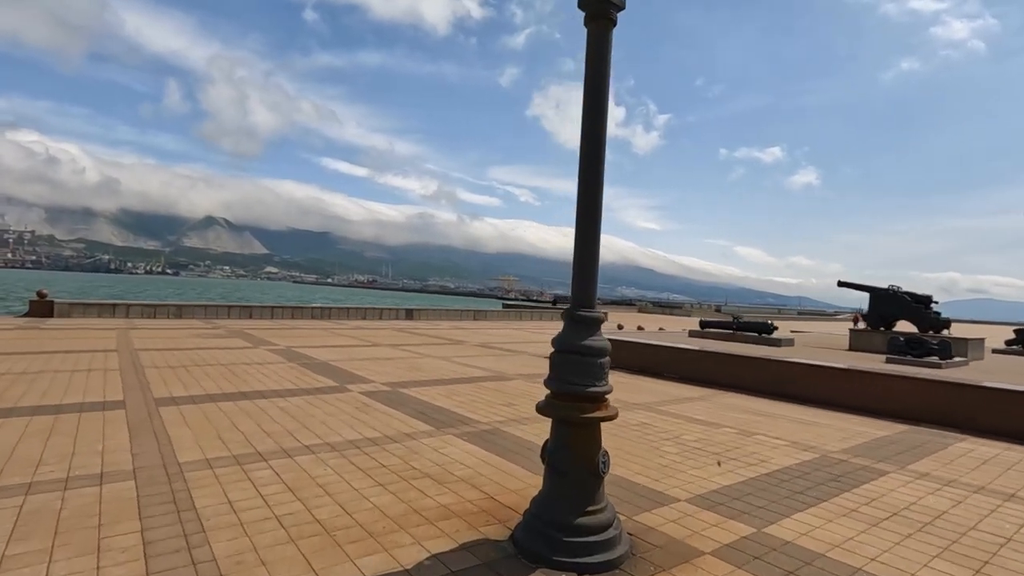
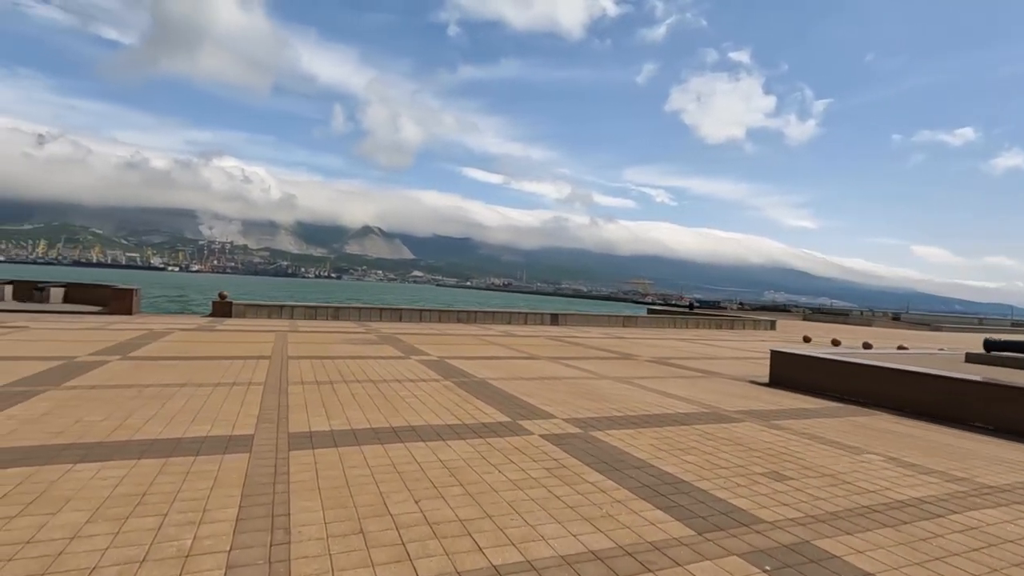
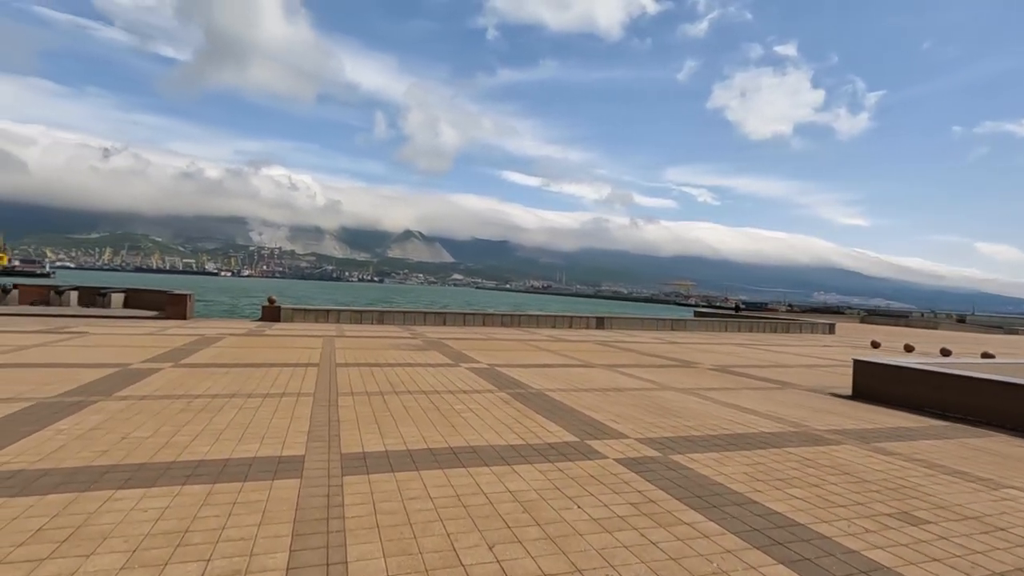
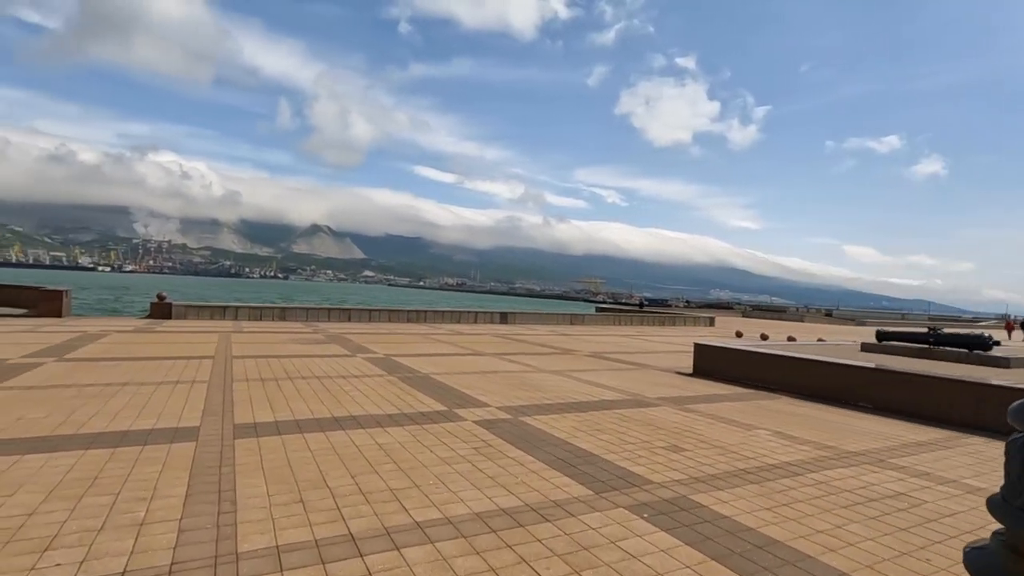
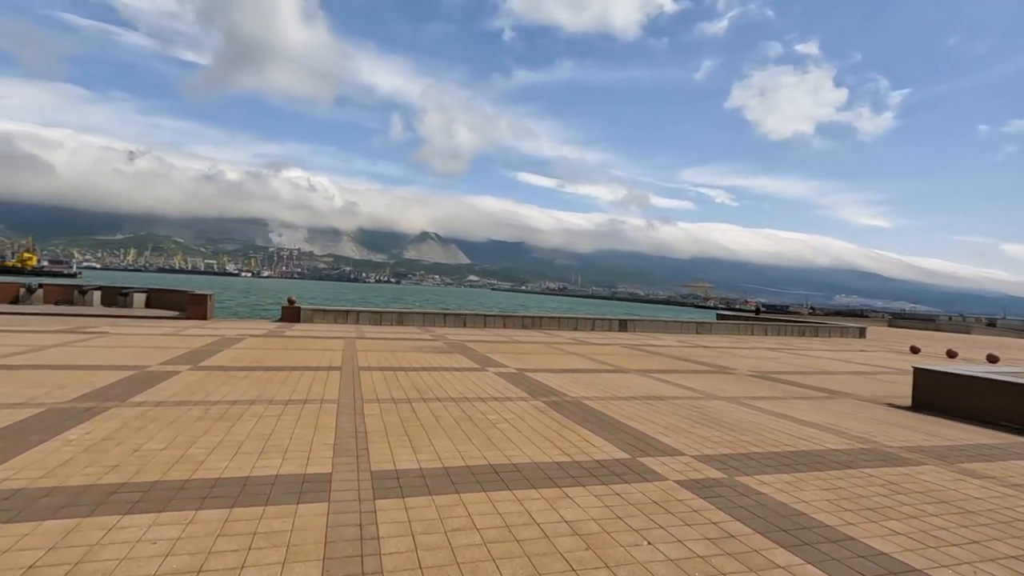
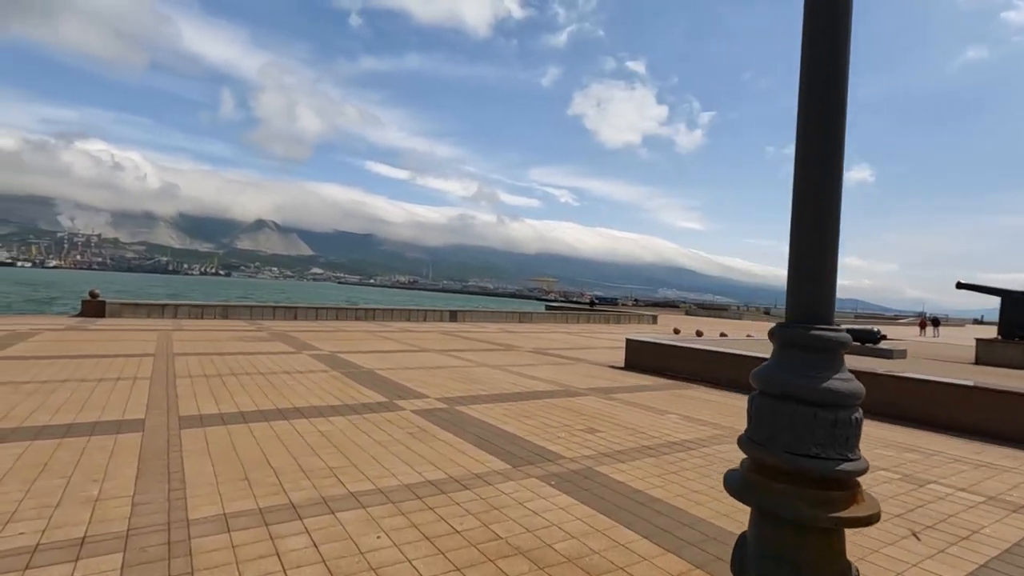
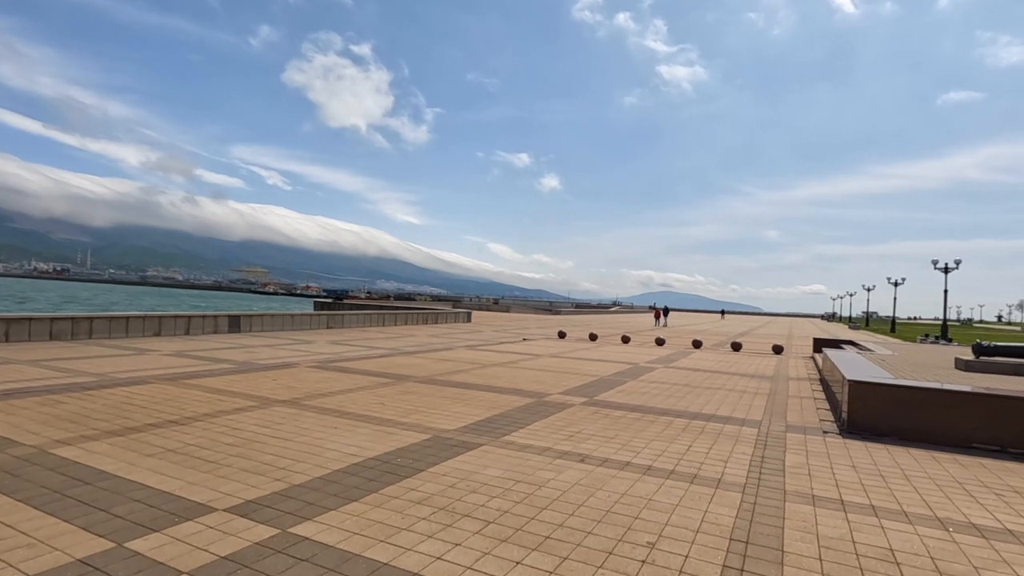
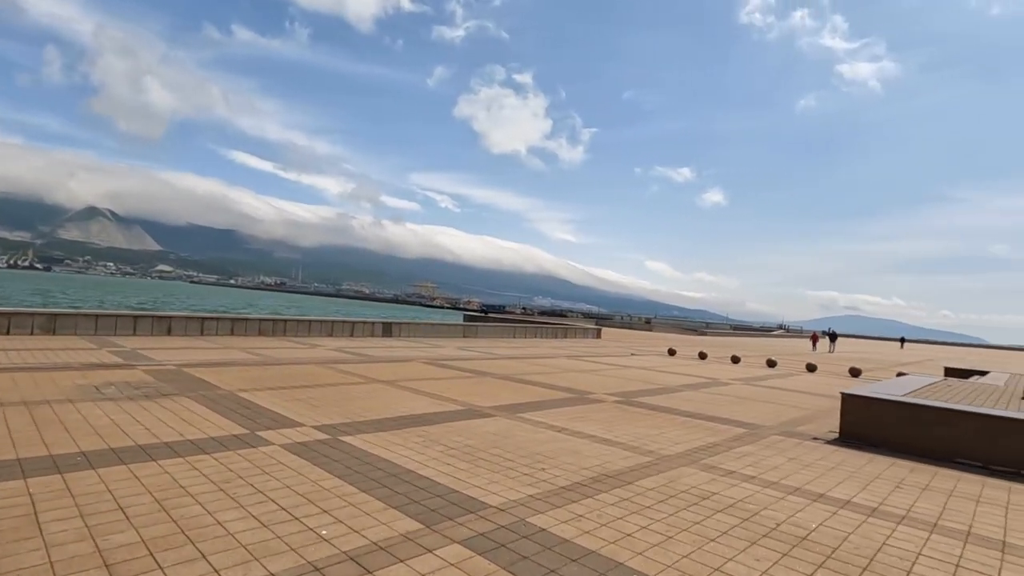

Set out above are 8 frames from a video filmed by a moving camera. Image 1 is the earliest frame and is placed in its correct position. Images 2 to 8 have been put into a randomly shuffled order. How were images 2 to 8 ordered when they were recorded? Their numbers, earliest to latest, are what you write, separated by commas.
6, 4, 2, 3, 5, 8, 7
